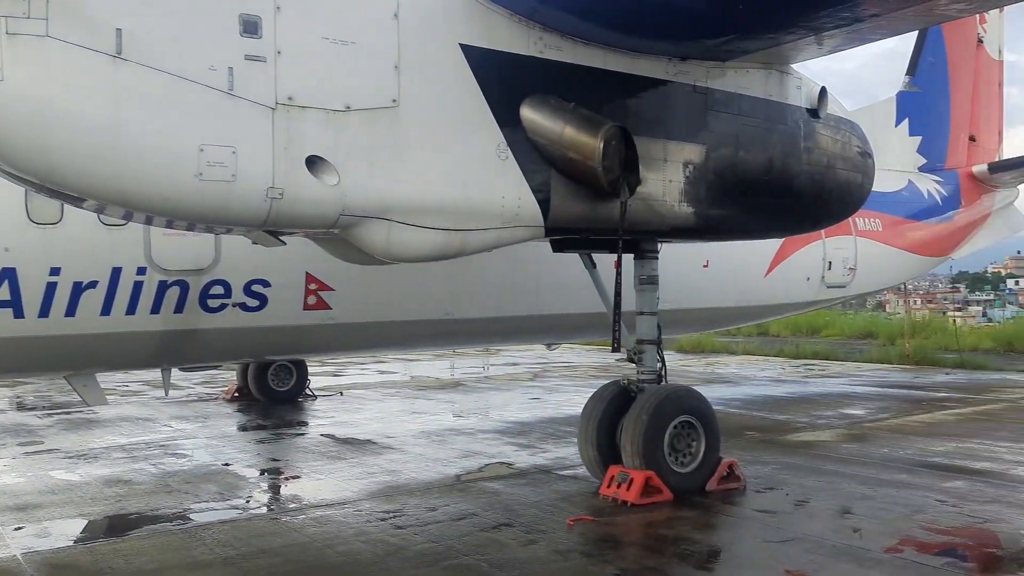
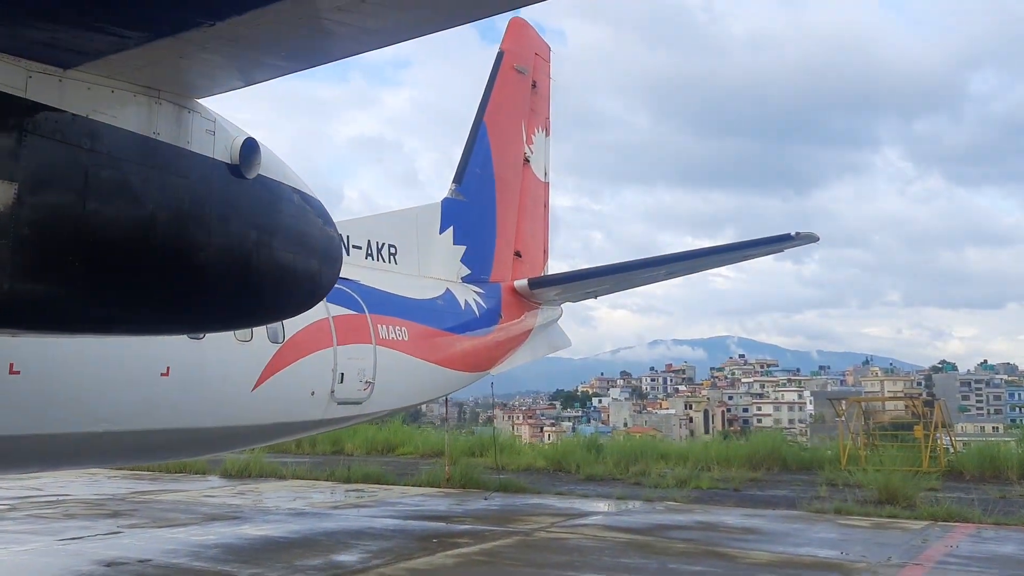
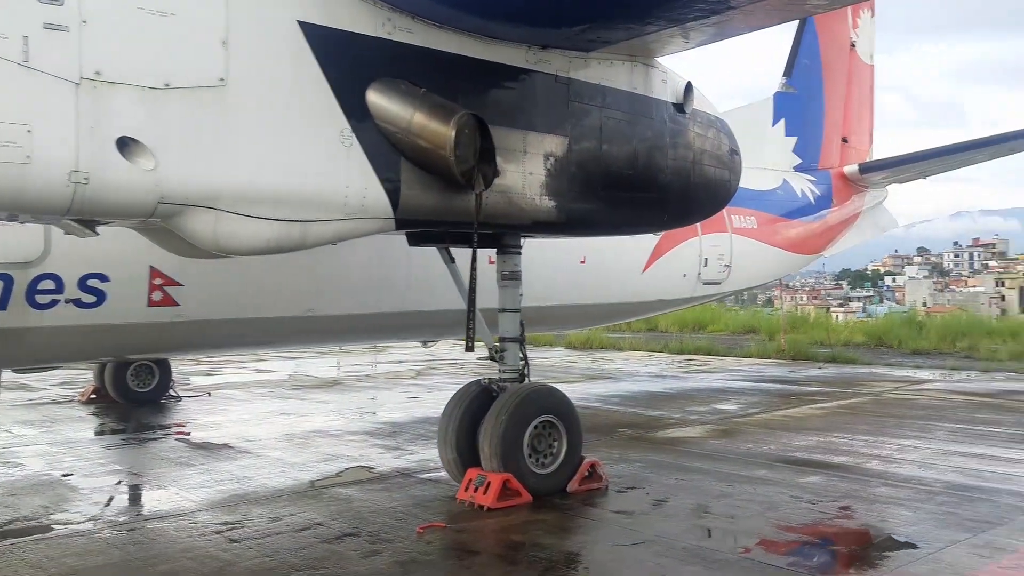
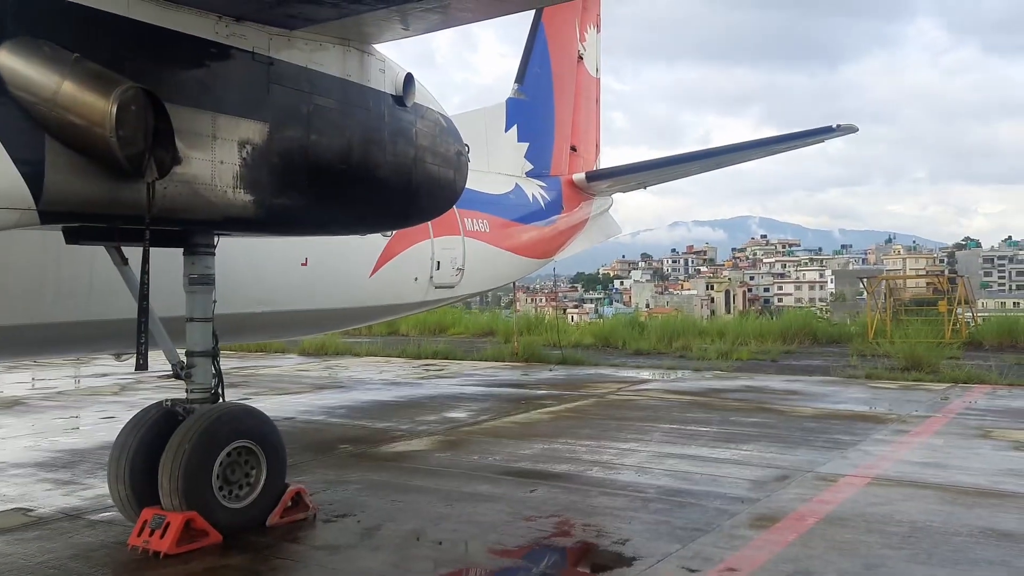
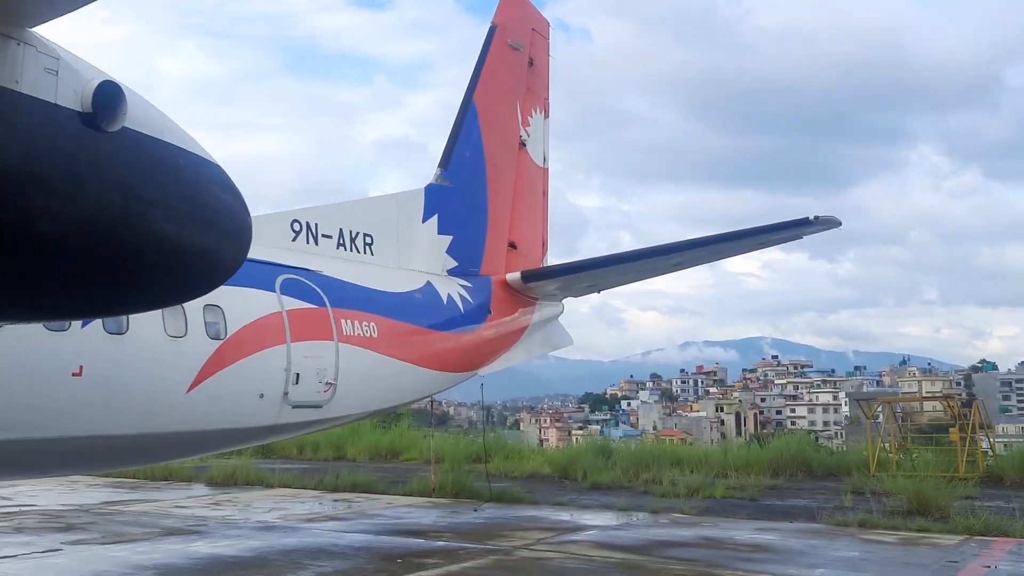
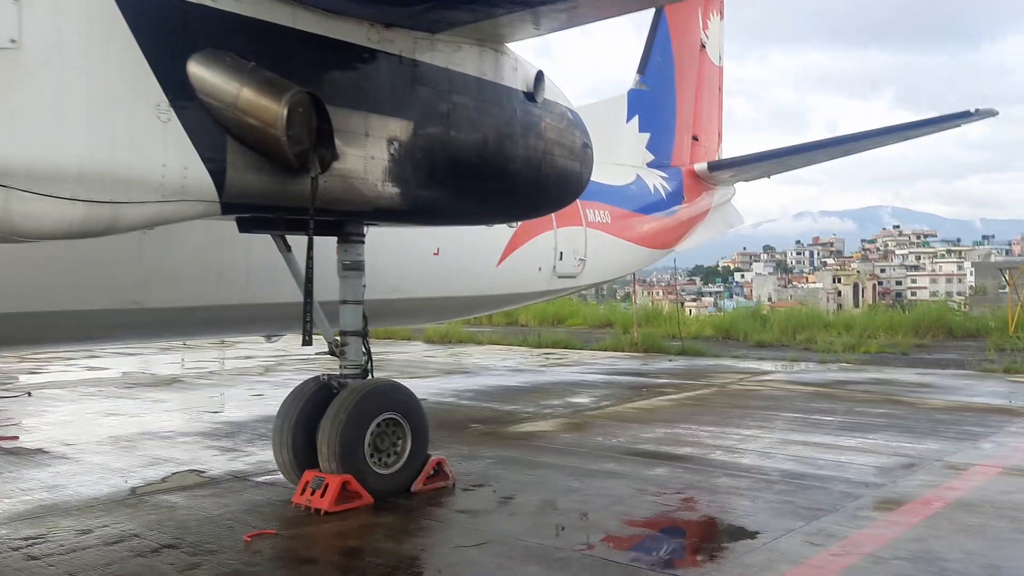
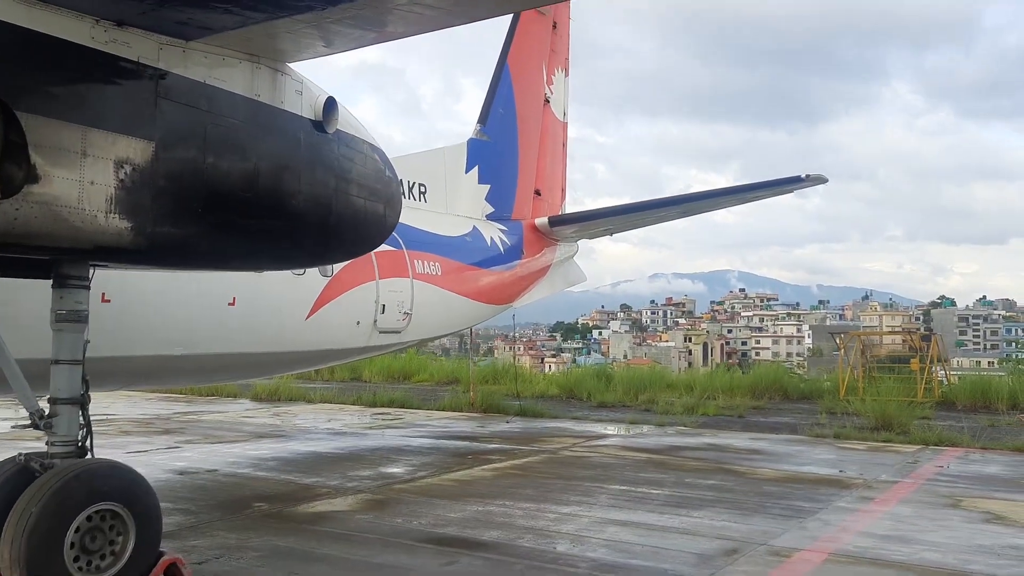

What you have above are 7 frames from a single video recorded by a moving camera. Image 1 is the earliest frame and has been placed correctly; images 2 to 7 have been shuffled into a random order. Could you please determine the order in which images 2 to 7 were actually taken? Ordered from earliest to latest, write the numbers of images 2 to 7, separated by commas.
3, 6, 4, 7, 2, 5
